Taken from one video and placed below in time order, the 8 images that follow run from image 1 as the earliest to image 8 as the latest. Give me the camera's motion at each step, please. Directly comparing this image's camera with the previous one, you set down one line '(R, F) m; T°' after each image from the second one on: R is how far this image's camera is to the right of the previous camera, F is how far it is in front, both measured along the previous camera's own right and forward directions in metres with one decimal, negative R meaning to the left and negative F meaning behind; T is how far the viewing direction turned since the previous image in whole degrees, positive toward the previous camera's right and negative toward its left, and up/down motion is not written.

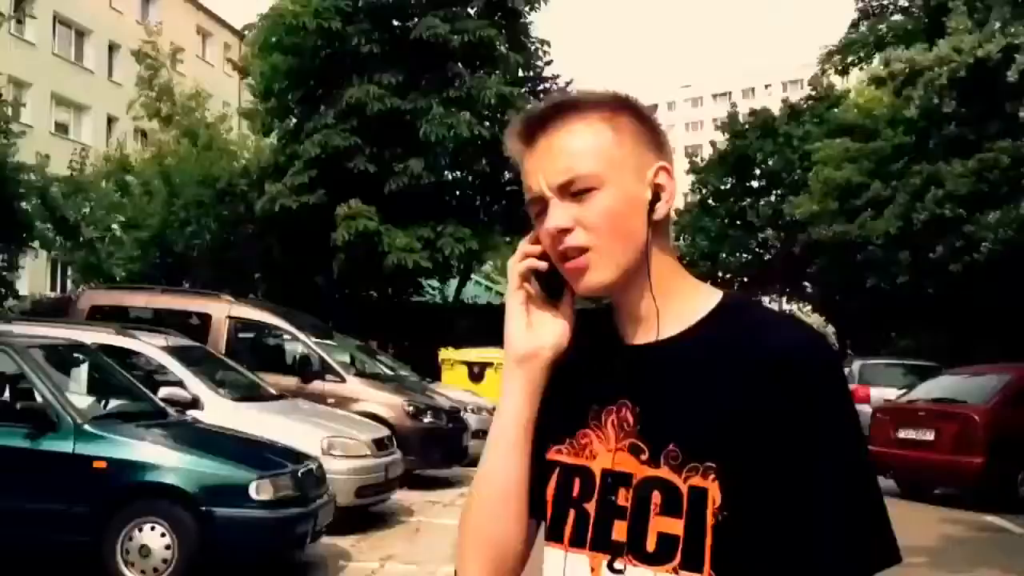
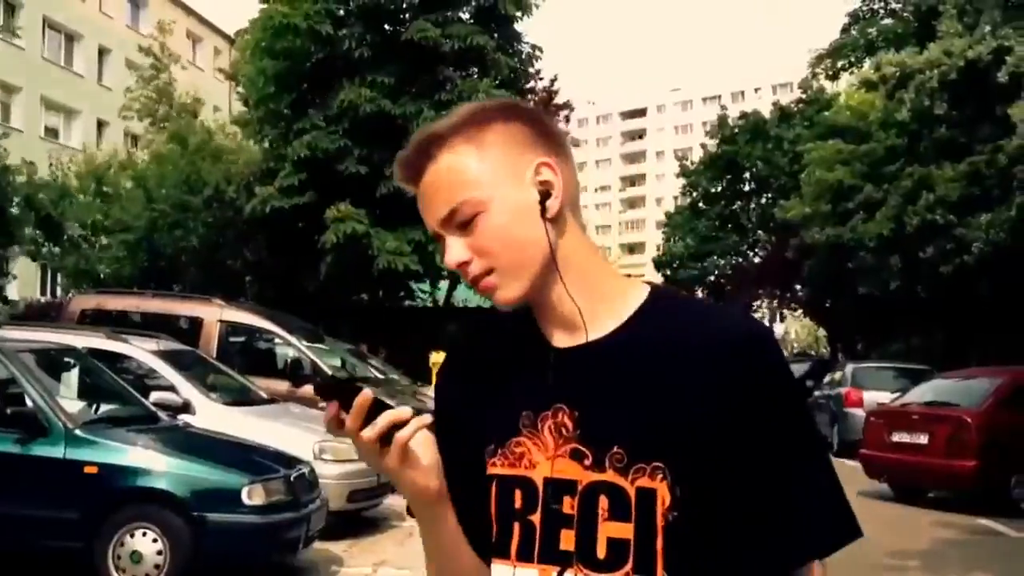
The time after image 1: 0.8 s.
(0.0, 0.0) m; 0°
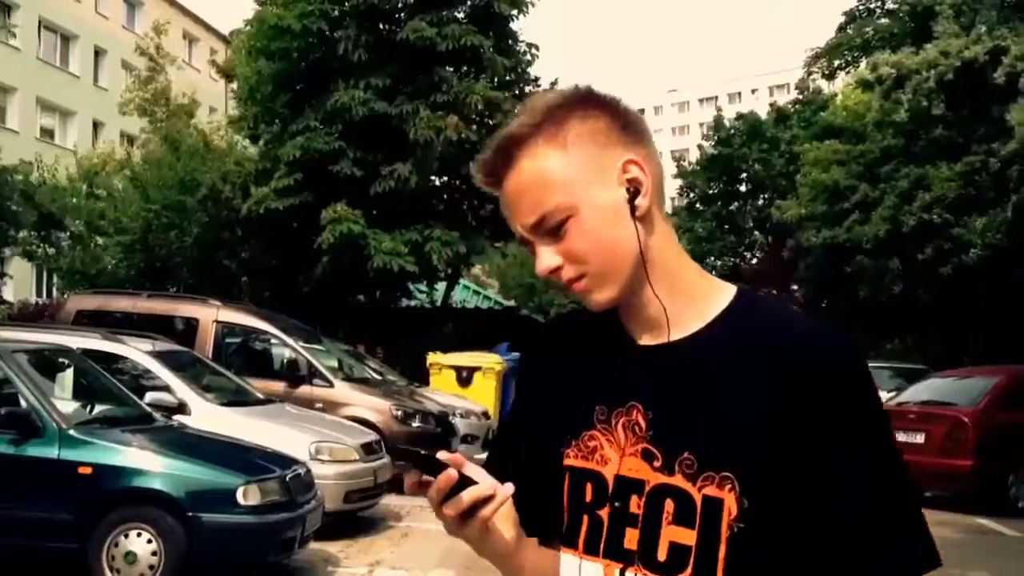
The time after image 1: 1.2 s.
(0.0, 0.0) m; 0°
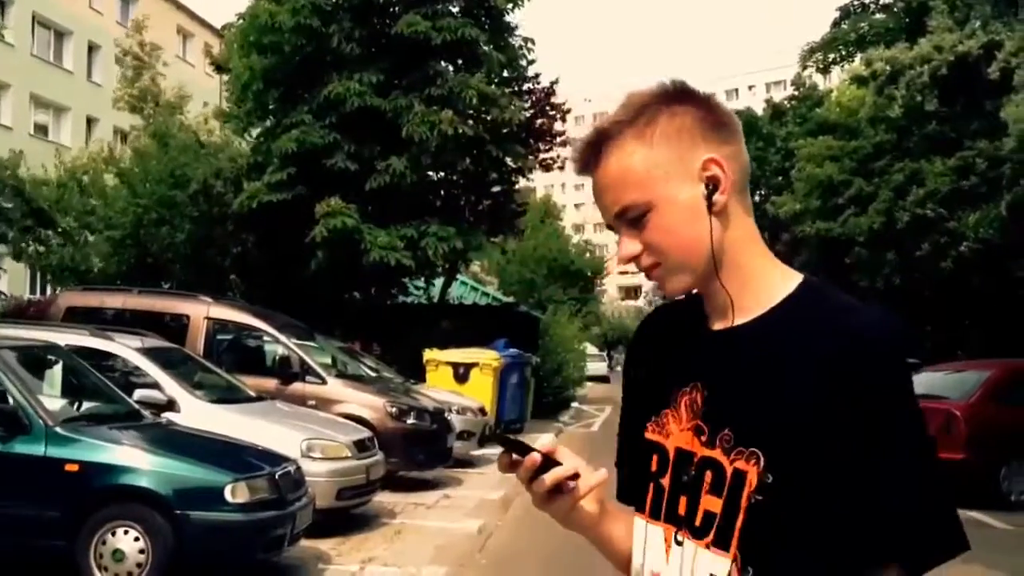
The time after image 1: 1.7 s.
(+0.1, 0.0) m; 0°
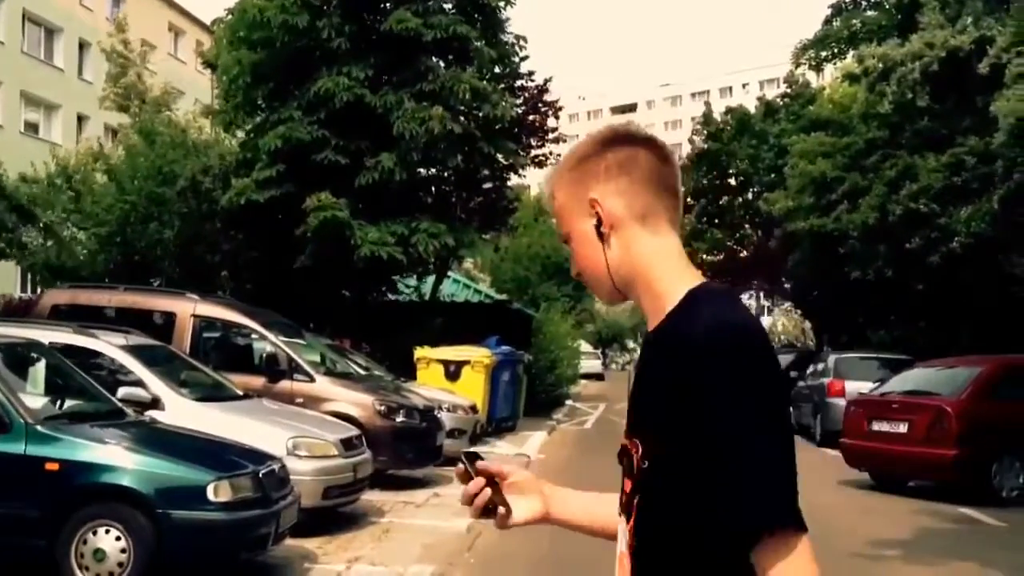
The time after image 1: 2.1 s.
(+0.1, +0.1) m; 0°
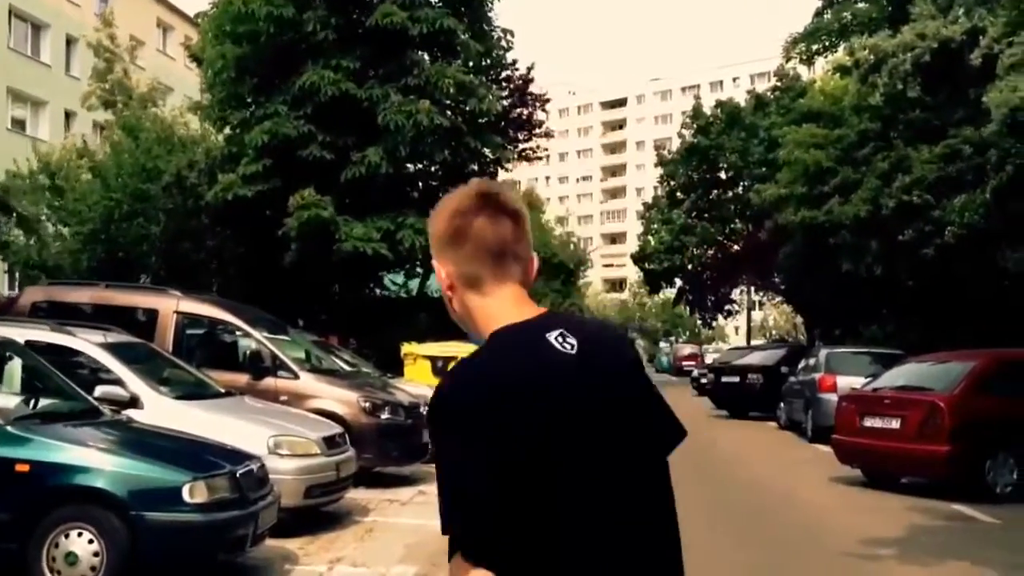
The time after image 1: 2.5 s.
(+0.1, +0.2) m; 0°
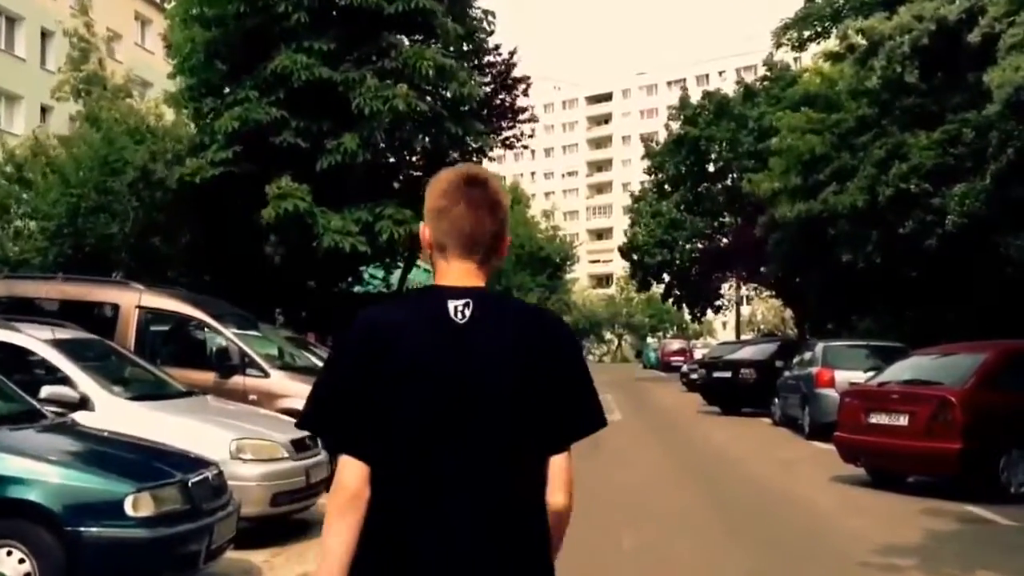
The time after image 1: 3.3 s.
(0.0, +0.7) m; +1°
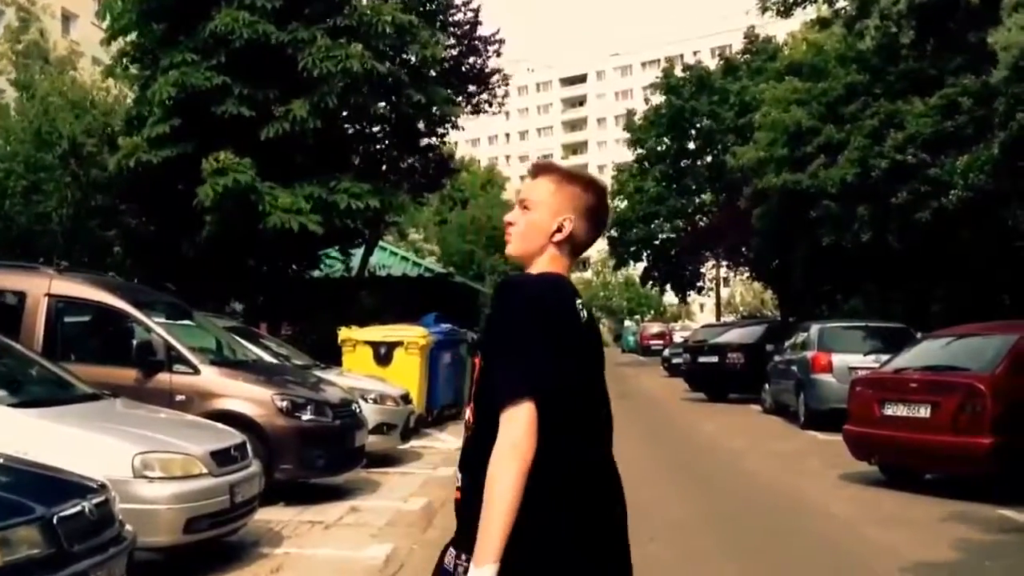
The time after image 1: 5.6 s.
(+0.1, +1.5) m; +1°
